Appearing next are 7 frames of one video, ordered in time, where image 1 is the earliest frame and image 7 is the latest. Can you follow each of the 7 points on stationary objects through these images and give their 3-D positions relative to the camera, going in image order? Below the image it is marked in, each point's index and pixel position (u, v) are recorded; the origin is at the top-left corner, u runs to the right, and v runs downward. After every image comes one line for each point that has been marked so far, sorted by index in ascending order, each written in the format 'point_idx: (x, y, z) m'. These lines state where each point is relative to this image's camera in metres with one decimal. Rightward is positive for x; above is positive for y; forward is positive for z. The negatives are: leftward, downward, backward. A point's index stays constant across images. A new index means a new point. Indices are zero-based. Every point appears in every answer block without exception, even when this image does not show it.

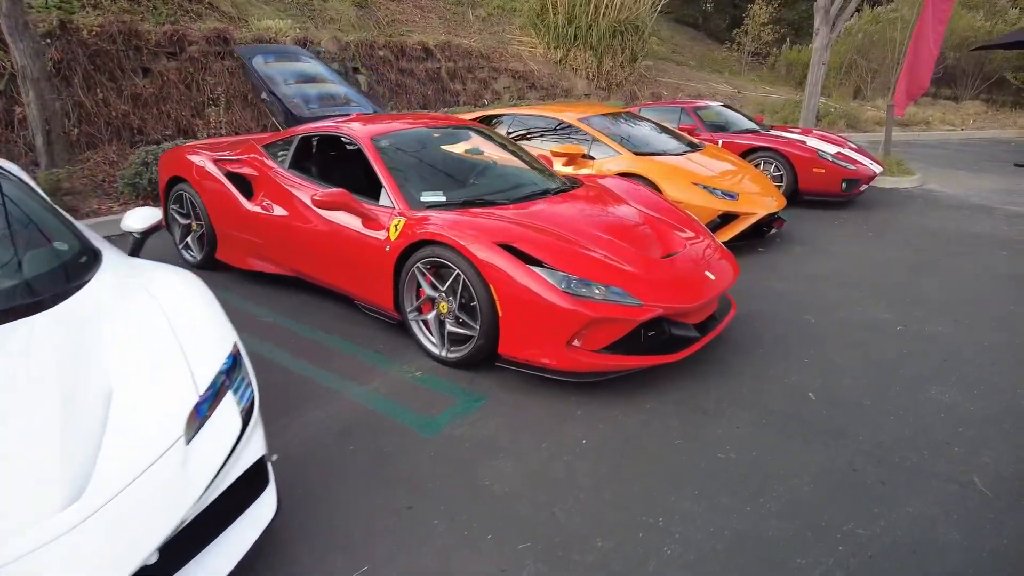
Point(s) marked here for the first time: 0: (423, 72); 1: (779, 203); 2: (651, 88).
0: (-1.7, +4.2, +11.9) m
1: (+2.6, +0.8, +5.9) m
2: (+3.6, +5.1, +15.5) m
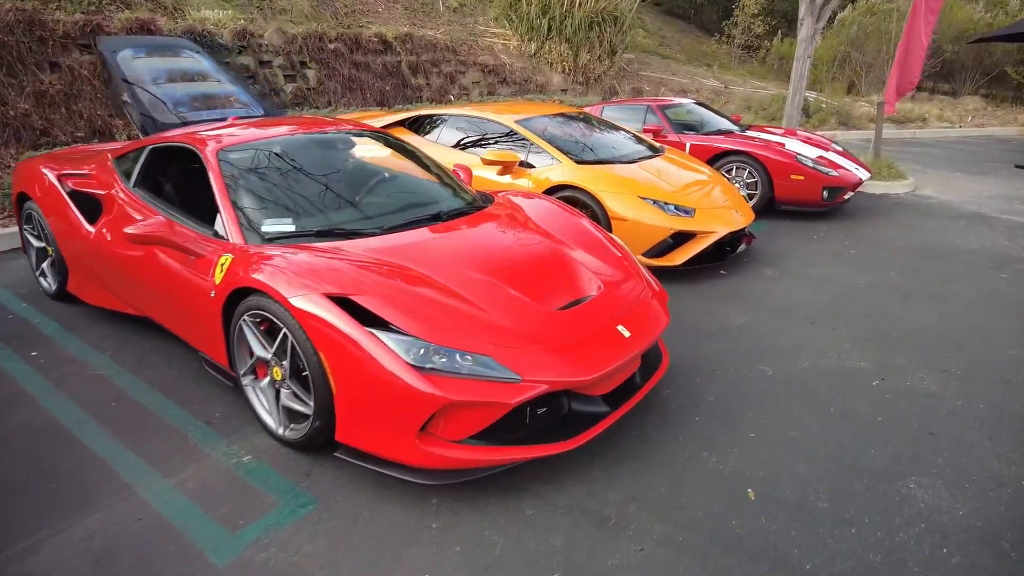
0: (-2.4, +4.0, +11.1) m
1: (+1.9, +0.6, +5.1) m
2: (+2.9, +5.0, +14.7) m
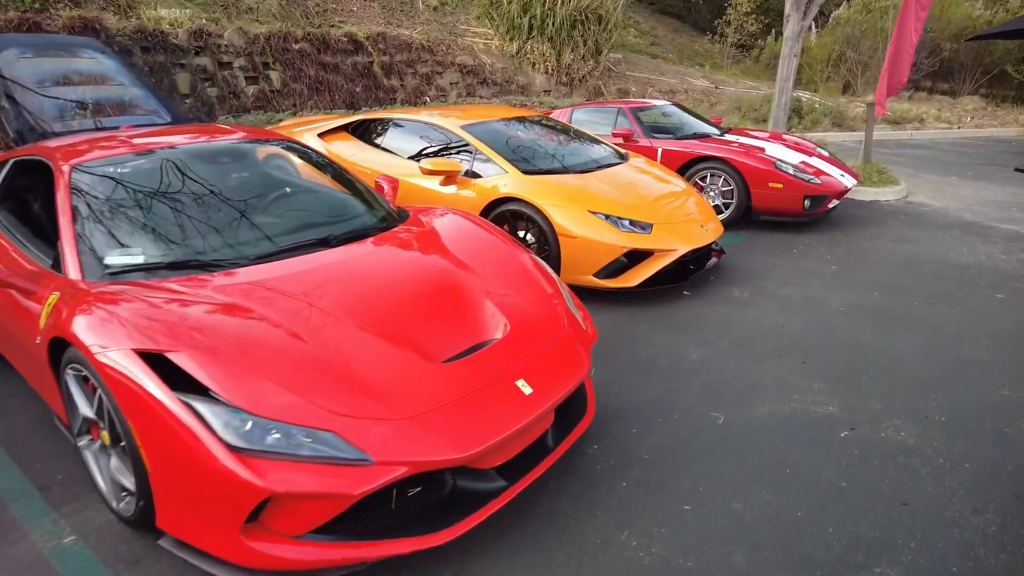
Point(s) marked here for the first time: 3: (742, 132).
0: (-2.8, +3.8, +10.6) m
1: (+1.5, +0.4, +4.6) m
2: (+2.5, +4.8, +14.2) m
3: (+2.9, +2.0, +7.7) m
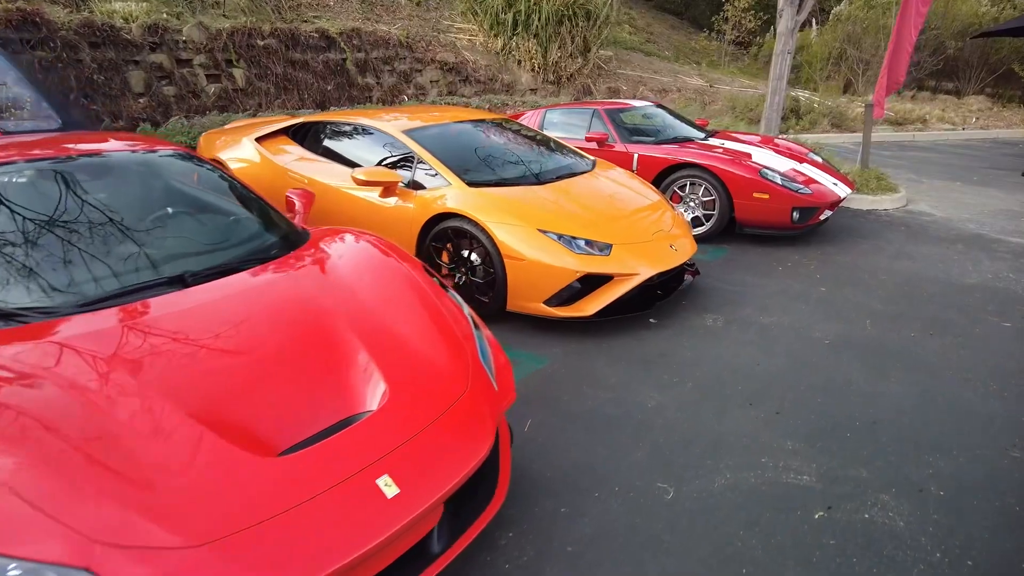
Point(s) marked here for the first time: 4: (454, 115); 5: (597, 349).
0: (-3.1, +3.7, +10.1) m
1: (+1.1, +0.2, +4.1) m
2: (+2.2, +4.7, +13.7) m
3: (+2.6, +1.8, +7.2) m
4: (-0.5, +1.5, +5.2) m
5: (+0.5, -0.4, +3.6) m
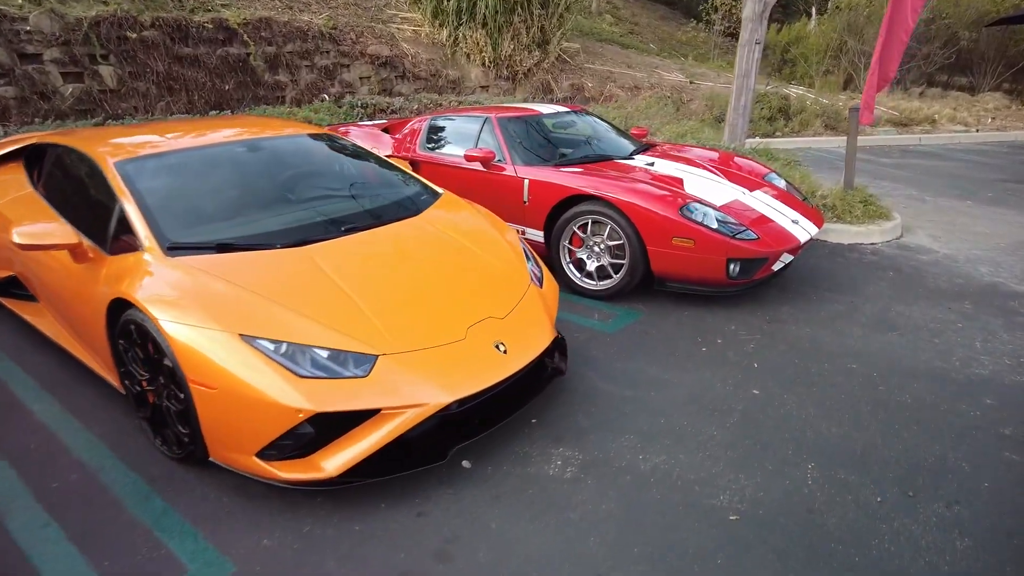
0: (-4.1, +3.2, +8.6) m
1: (0.0, -0.3, +2.6) m
2: (+1.2, +4.2, +12.1) m
3: (+1.5, +1.3, +5.7) m
4: (-1.6, +1.0, +3.7) m
5: (-0.6, -0.9, +2.2) m
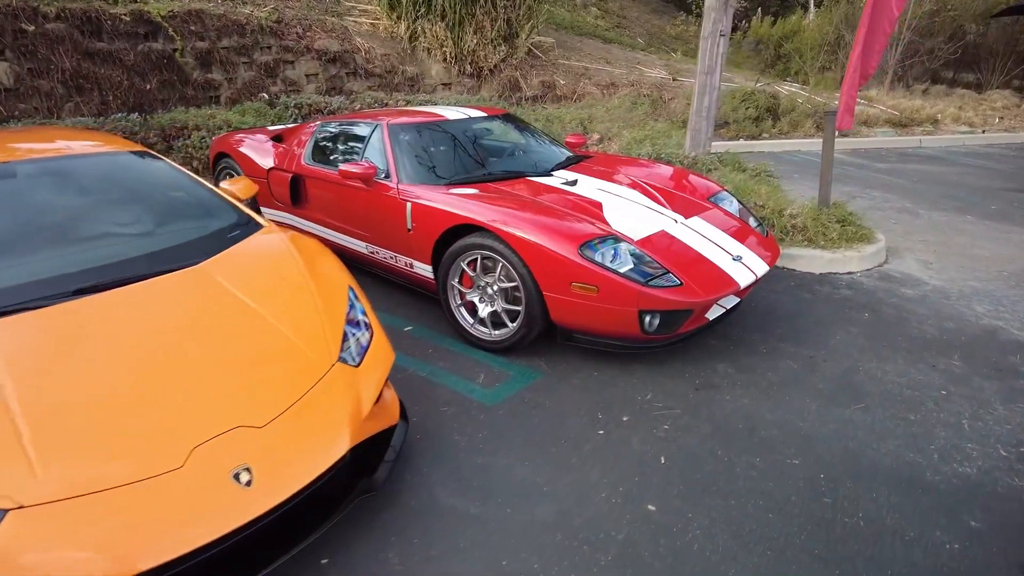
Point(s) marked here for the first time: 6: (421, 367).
0: (-4.8, +3.0, +7.8) m
1: (-0.7, -0.6, +1.8) m
2: (+0.6, +4.0, +11.2) m
3: (+0.8, +1.0, +4.8) m
4: (-2.3, +0.7, +2.9) m
5: (-1.4, -1.2, +1.3) m
6: (-0.5, -0.4, +3.3) m
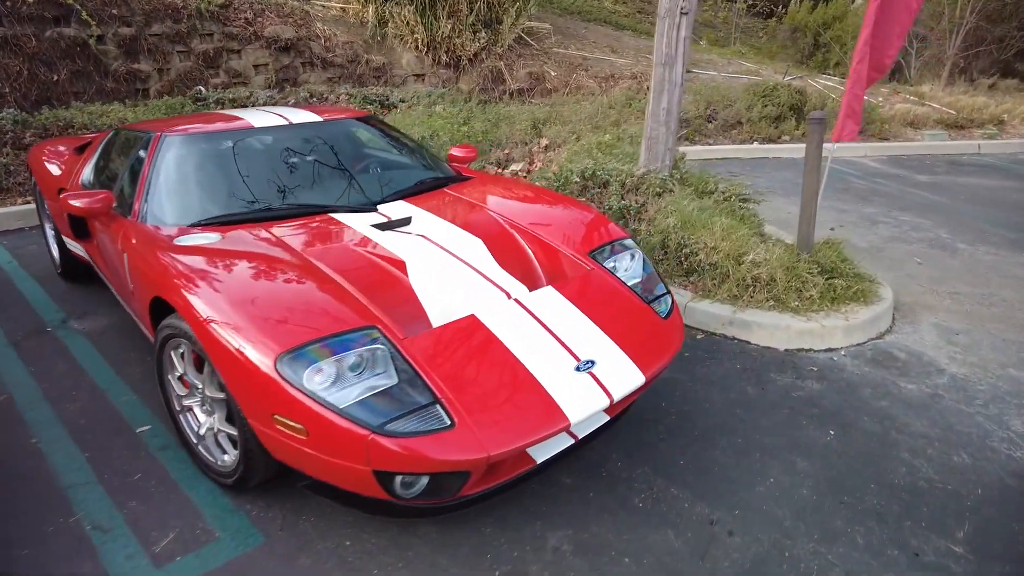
0: (-5.3, +2.8, +7.0) m
1: (-1.8, -1.0, +0.7) m
2: (+0.4, +3.7, +9.9) m
3: (0.0, +0.6, +3.6) m
4: (-3.3, +0.4, +1.9) m
5: (-2.5, -1.6, +0.3) m
6: (-1.5, -0.8, +2.2) m
